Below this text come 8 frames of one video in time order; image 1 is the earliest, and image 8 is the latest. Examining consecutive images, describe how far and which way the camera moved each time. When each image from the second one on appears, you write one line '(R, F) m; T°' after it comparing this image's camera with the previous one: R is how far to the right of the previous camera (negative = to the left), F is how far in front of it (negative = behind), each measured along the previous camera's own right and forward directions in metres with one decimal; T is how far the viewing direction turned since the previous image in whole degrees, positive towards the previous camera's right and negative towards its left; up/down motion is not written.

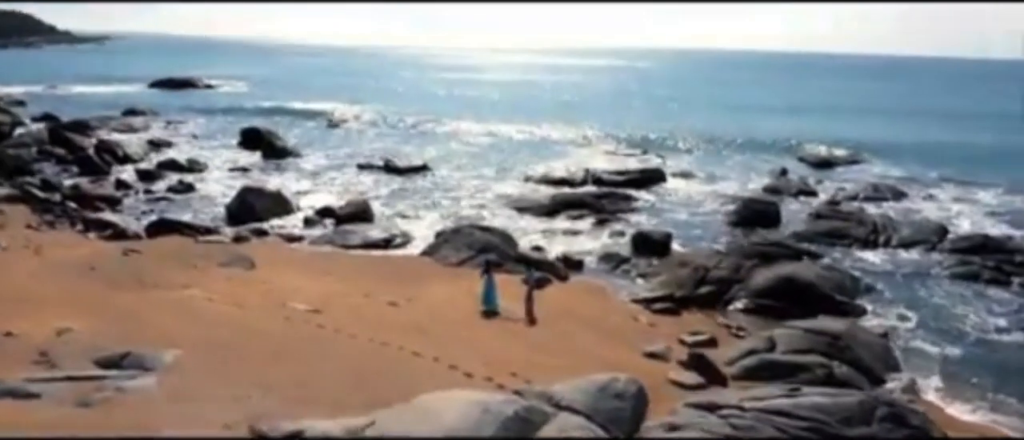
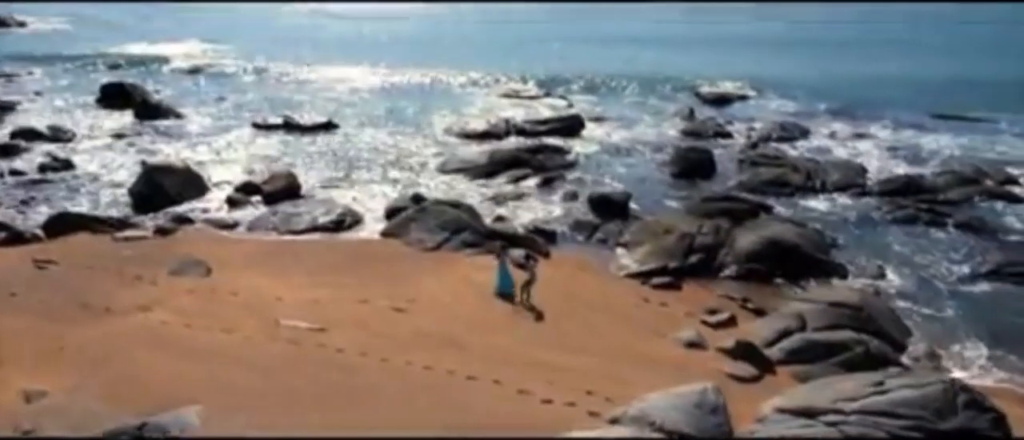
(-3.1, +1.6) m; +11°
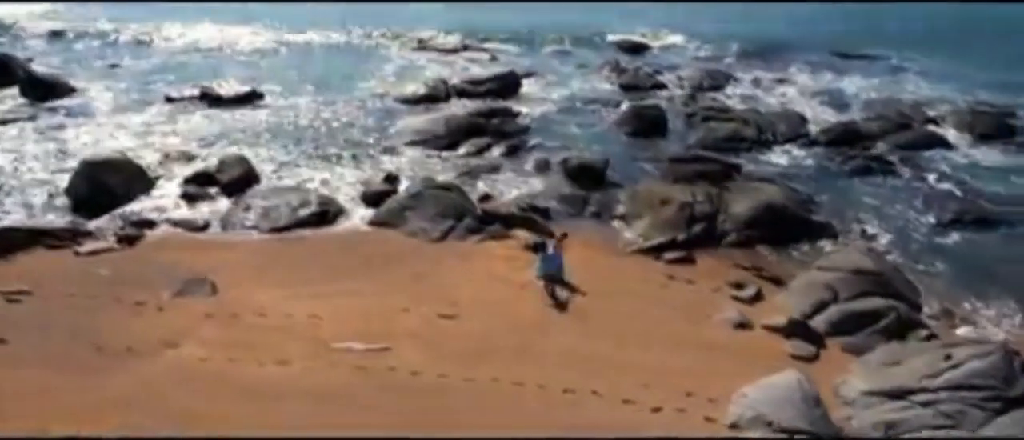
(-3.0, +0.8) m; +10°
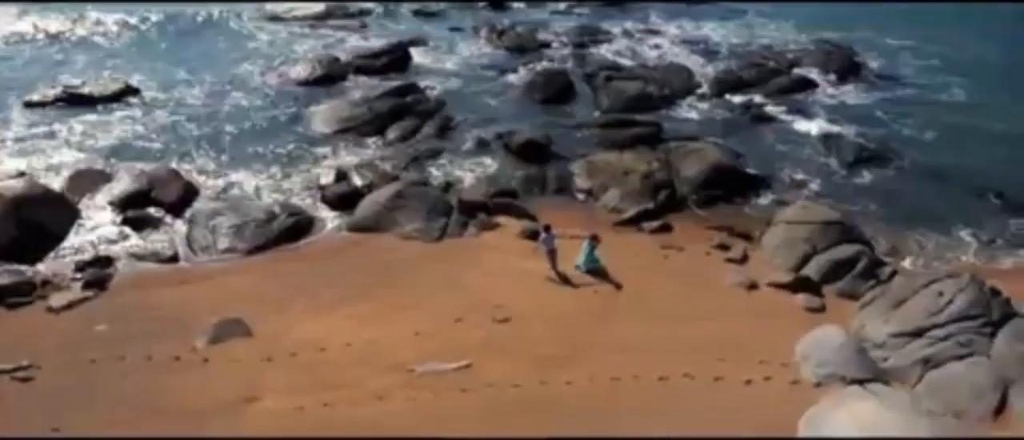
(-4.0, +0.2) m; +14°
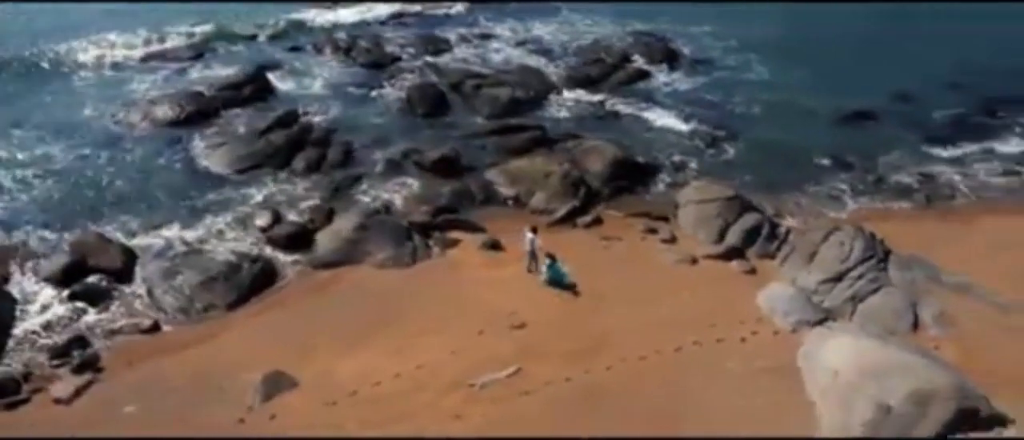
(-4.2, -1.0) m; +16°
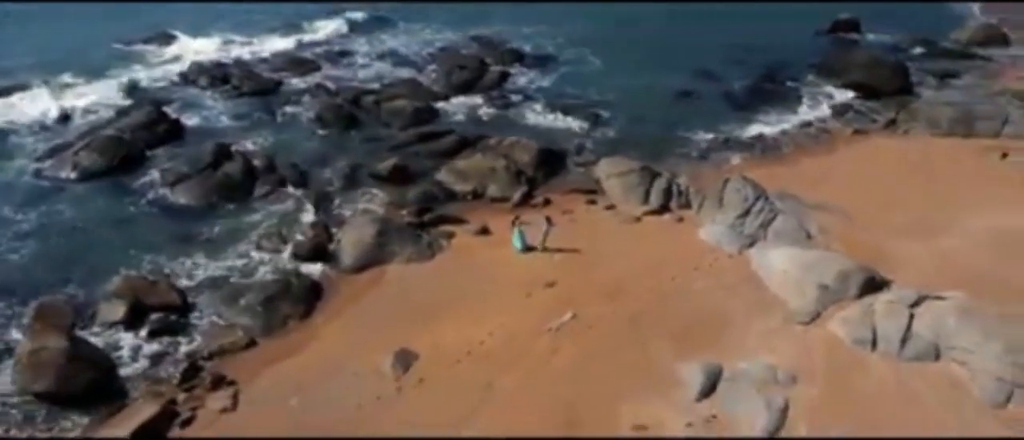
(-6.4, -3.3) m; +17°
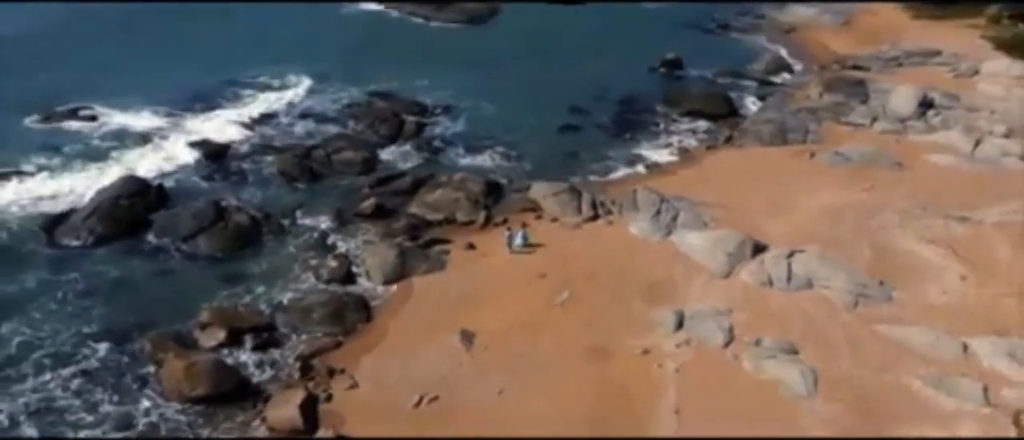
(-5.9, -6.1) m; +13°
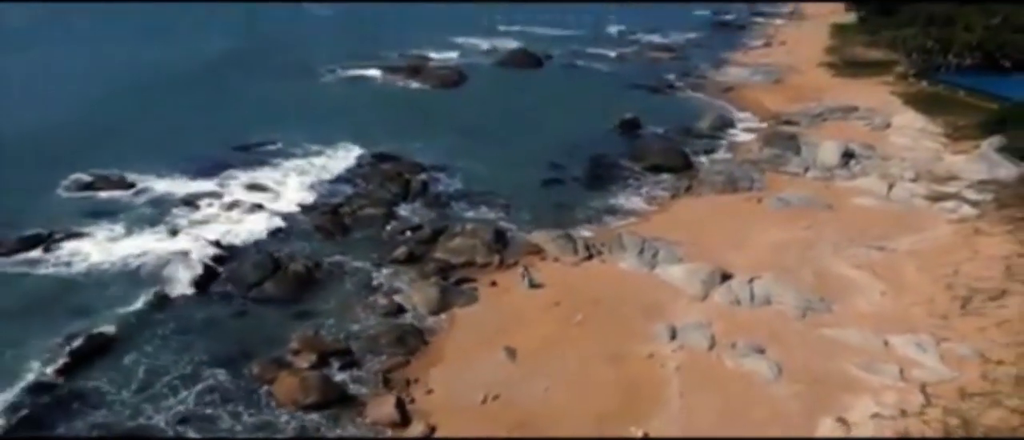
(-3.3, -6.5) m; +4°
